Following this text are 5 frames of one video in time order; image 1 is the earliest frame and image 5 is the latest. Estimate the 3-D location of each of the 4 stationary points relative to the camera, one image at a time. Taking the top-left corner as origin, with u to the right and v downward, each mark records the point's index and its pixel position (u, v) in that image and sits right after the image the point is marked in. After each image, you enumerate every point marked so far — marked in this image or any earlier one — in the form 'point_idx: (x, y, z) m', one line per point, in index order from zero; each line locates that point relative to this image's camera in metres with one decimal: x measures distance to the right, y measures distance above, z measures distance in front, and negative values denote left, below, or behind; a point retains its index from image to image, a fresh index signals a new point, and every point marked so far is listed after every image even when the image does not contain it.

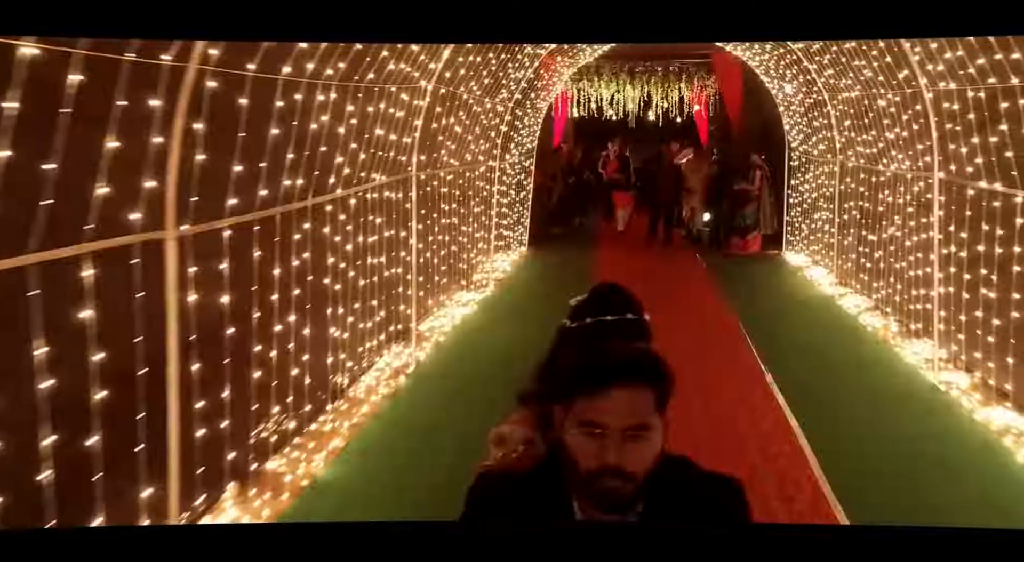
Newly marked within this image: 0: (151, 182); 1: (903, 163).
0: (-1.1, +0.3, +1.5) m
1: (+2.7, +0.8, +4.0) m
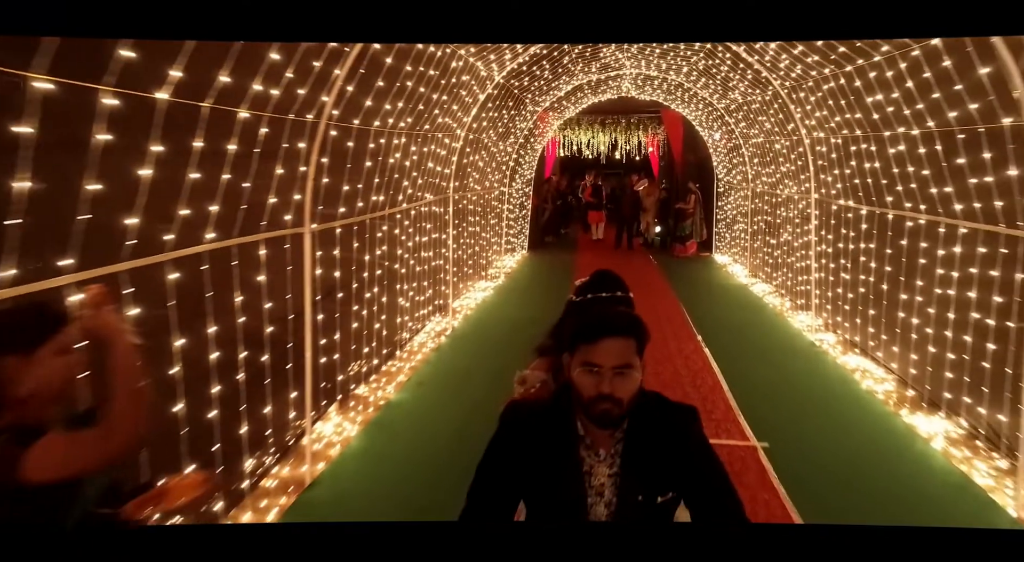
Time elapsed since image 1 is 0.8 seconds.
0: (-1.0, +0.4, +2.5) m
1: (+2.7, +0.8, +5.2) m
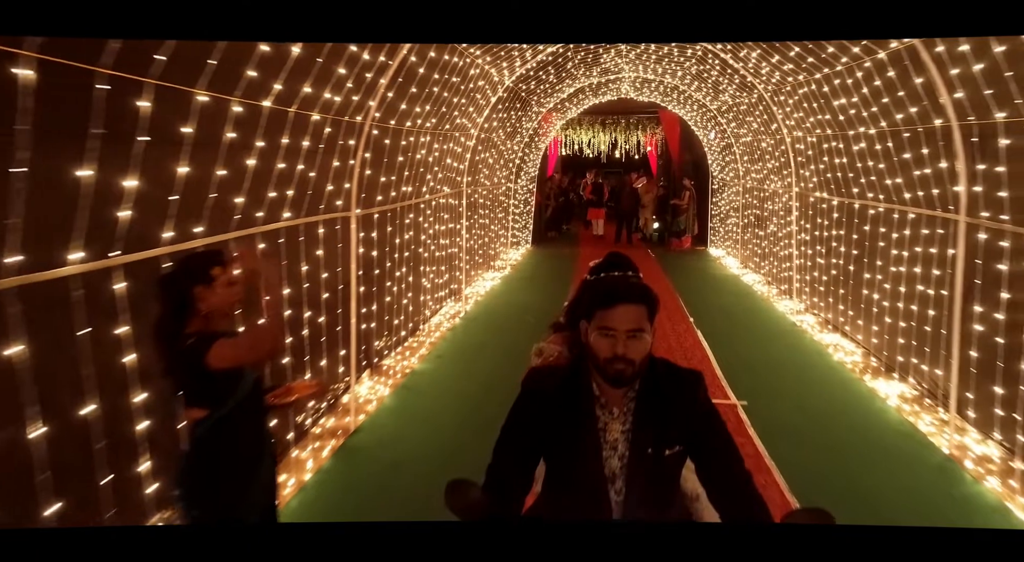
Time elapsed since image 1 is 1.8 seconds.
0: (-0.9, +0.5, +3.0) m
1: (+2.7, +1.0, +5.7) m
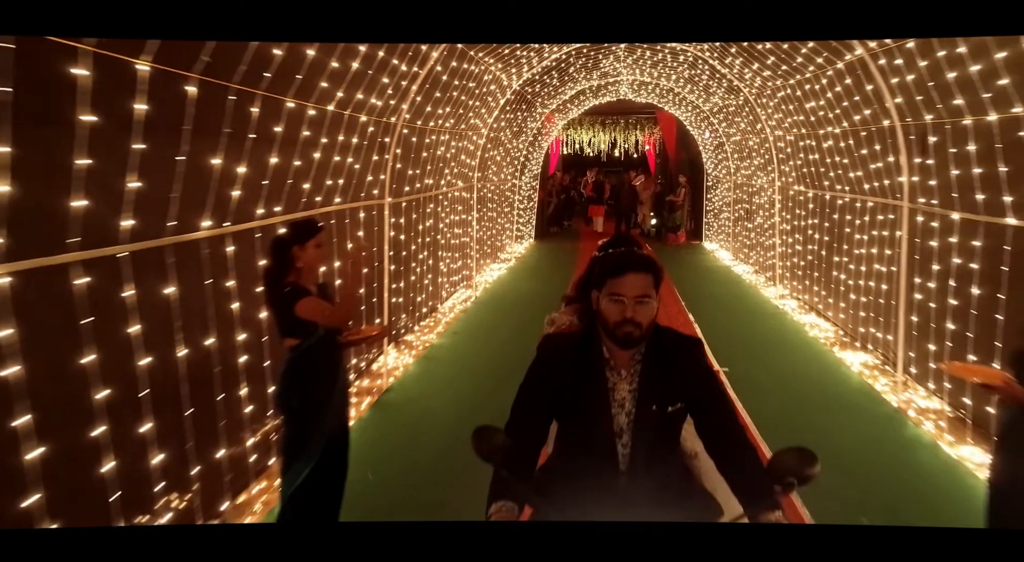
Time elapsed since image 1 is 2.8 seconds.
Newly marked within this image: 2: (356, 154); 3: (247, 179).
0: (-0.8, +0.7, +3.5) m
1: (+2.8, +1.1, +6.2) m
2: (-0.9, +0.7, +3.1) m
3: (-1.0, +0.4, +2.2) m
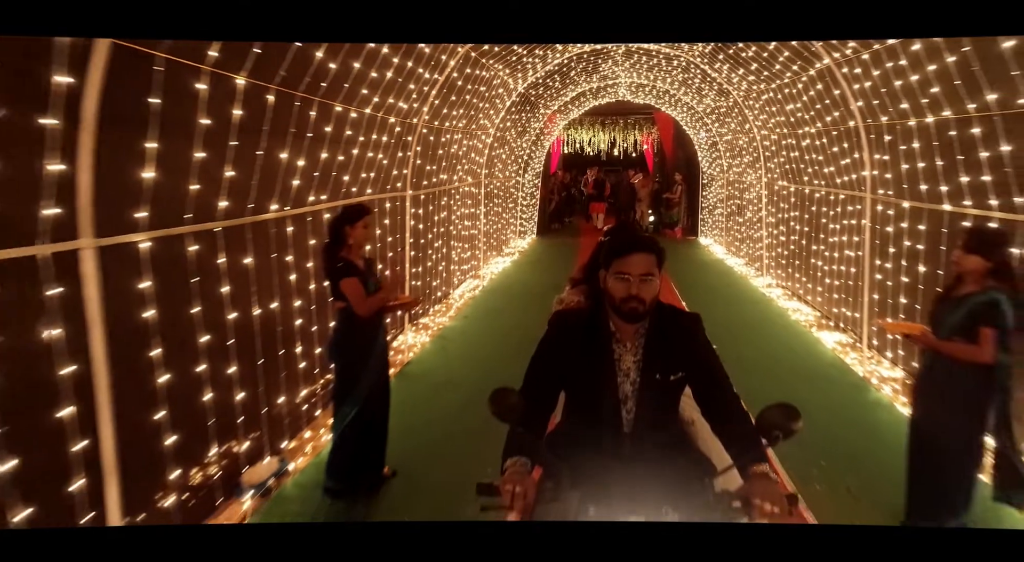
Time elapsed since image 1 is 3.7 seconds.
0: (-0.8, +0.8, +3.9) m
1: (+2.9, +1.2, +6.6) m
2: (-0.8, +0.8, +3.5) m
3: (-1.0, +0.5, +2.6) m
